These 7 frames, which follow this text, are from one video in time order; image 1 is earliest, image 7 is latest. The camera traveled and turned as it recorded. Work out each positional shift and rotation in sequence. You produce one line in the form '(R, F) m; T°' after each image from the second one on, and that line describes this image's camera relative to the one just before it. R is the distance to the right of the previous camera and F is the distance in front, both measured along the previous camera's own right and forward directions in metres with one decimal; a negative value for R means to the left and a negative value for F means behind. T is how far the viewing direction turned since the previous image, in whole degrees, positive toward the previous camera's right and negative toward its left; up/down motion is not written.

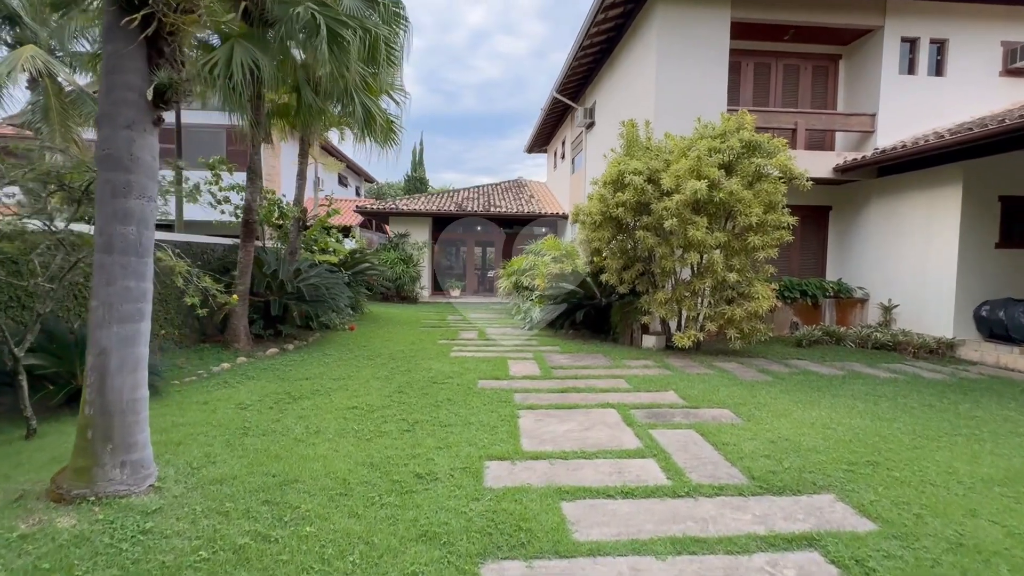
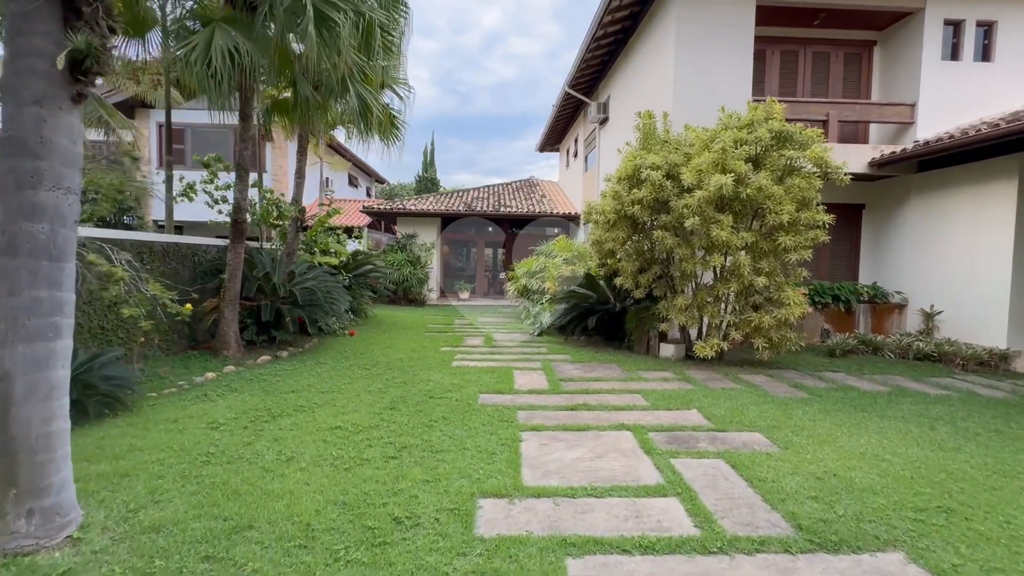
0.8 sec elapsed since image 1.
(+0.1, +0.5) m; -2°
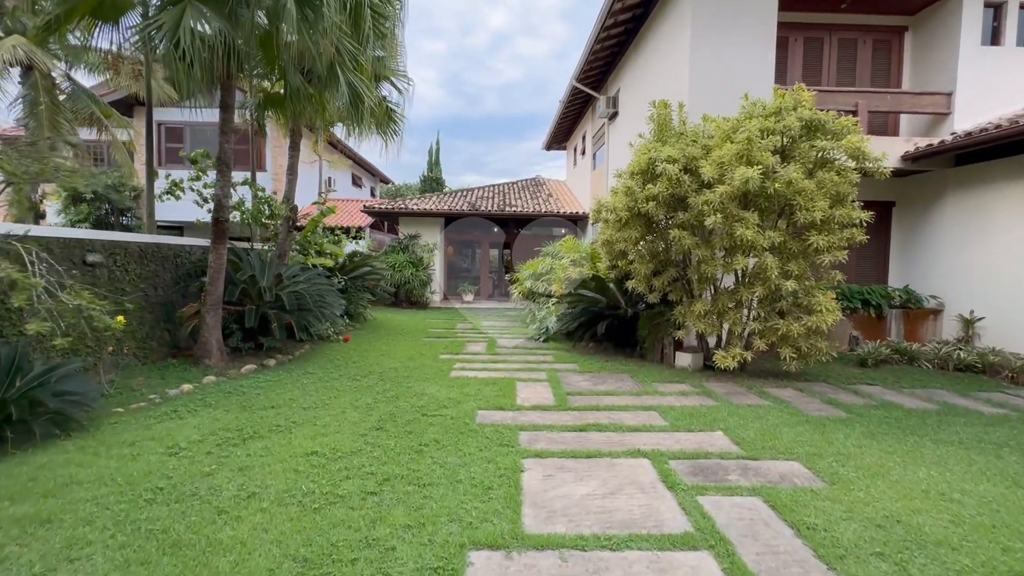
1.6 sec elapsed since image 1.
(0.0, +0.5) m; -1°
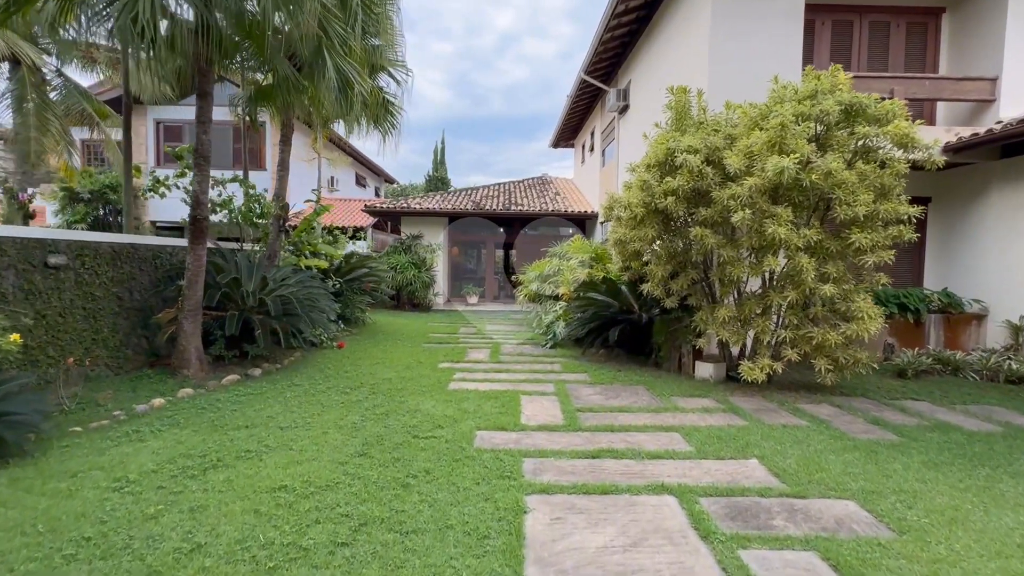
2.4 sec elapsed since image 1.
(0.0, +0.5) m; -1°
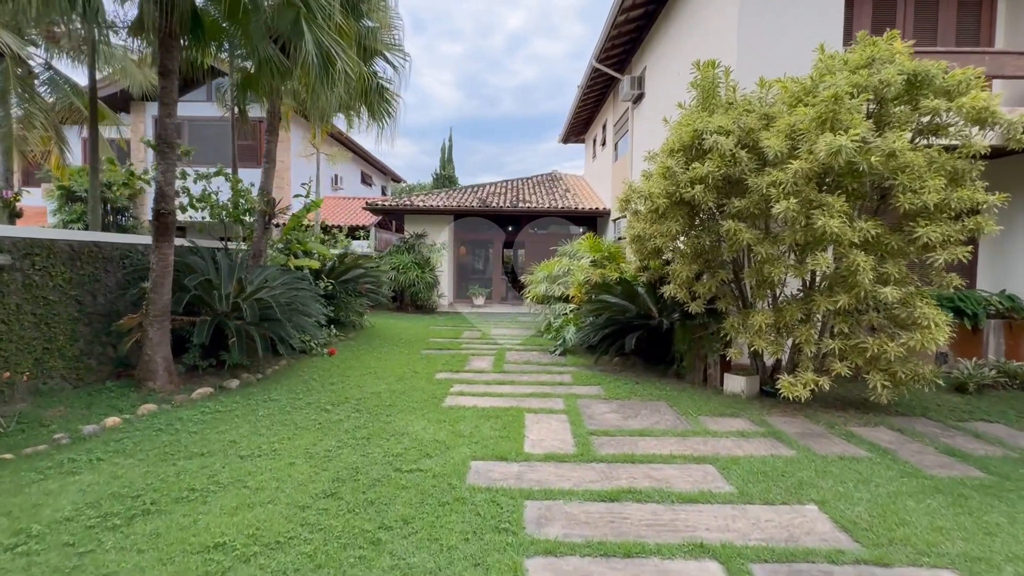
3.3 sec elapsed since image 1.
(+0.1, +0.6) m; -1°
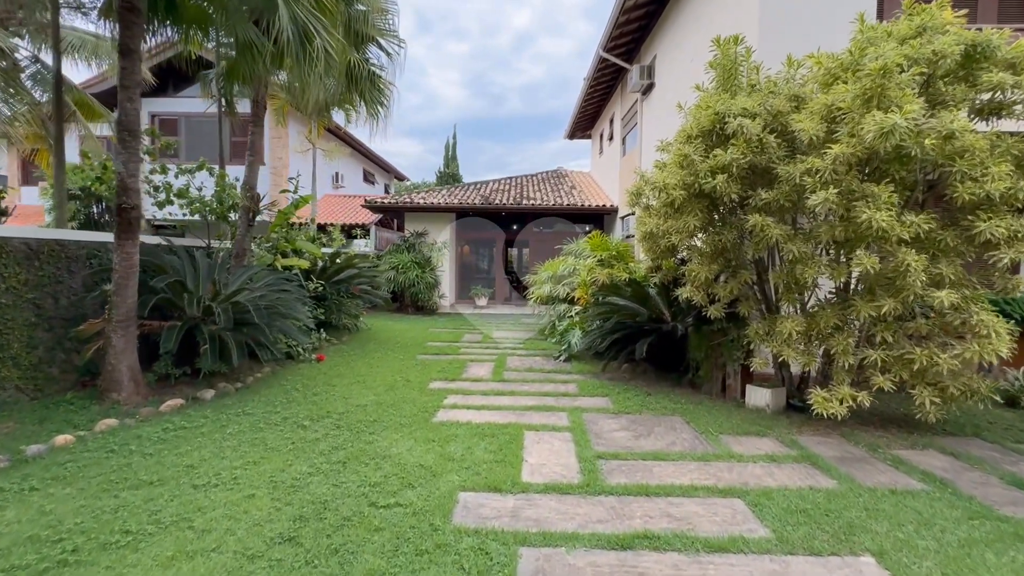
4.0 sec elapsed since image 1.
(+0.1, +0.5) m; -1°
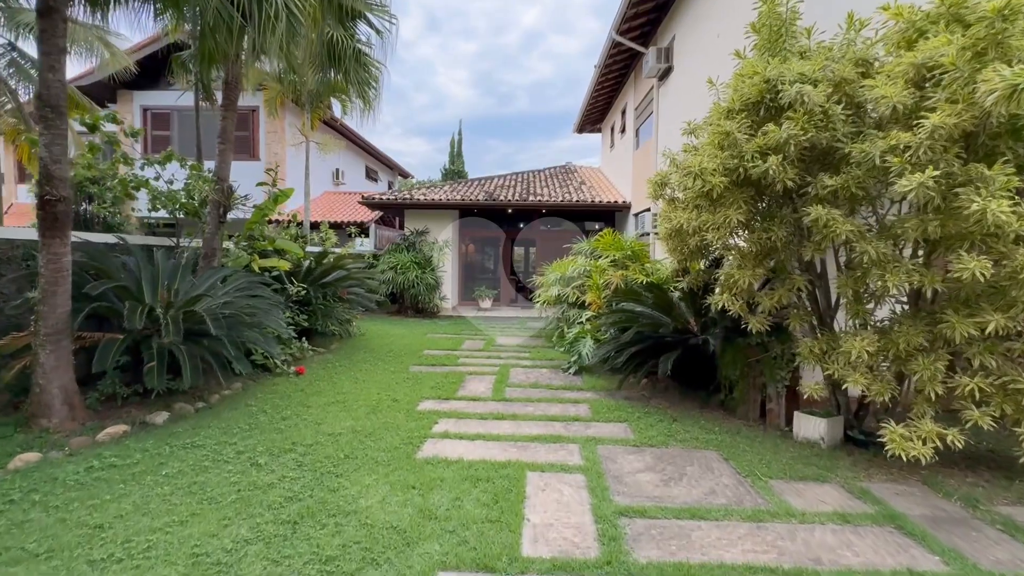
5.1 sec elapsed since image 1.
(0.0, +0.7) m; -1°
